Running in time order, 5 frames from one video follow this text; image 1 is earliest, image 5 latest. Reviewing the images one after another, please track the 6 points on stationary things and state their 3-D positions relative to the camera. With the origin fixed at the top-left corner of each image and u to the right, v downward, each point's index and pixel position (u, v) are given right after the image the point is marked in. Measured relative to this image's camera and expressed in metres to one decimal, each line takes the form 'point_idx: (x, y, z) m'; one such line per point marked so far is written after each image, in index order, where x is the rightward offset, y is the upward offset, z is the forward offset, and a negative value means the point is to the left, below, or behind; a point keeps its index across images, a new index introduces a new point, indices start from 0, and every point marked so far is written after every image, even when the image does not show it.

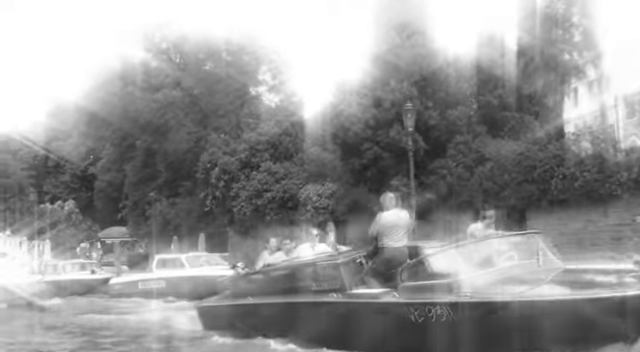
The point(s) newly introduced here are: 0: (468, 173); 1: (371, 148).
0: (+3.6, +0.1, +16.0) m
1: (+1.3, +0.7, +16.2) m
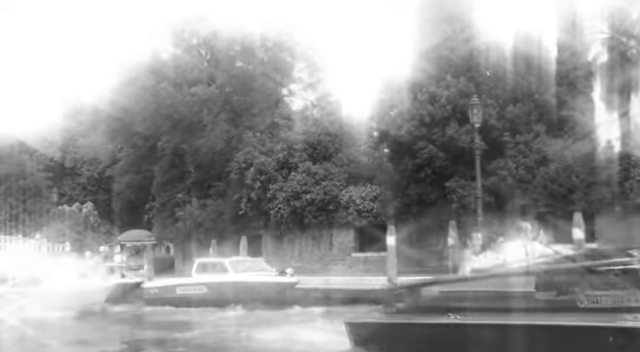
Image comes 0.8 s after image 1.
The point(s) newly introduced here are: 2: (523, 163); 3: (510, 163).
0: (+4.8, 0.0, +14.9) m
1: (+2.5, +0.7, +15.1) m
2: (+4.6, +0.3, +15.0) m
3: (+4.3, +0.3, +15.1) m
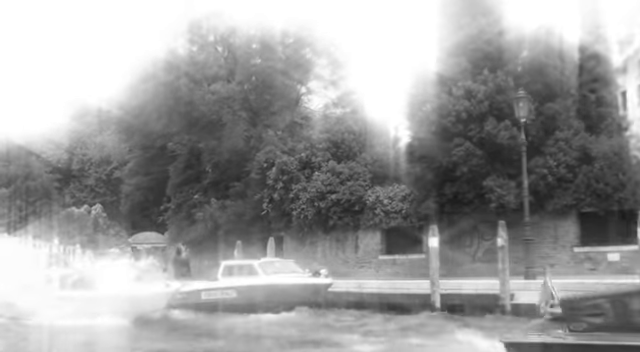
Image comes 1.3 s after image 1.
0: (+5.5, 0.0, +14.2) m
1: (+3.2, +0.7, +14.5) m
2: (+5.3, +0.3, +14.3) m
3: (+5.0, +0.3, +14.4) m
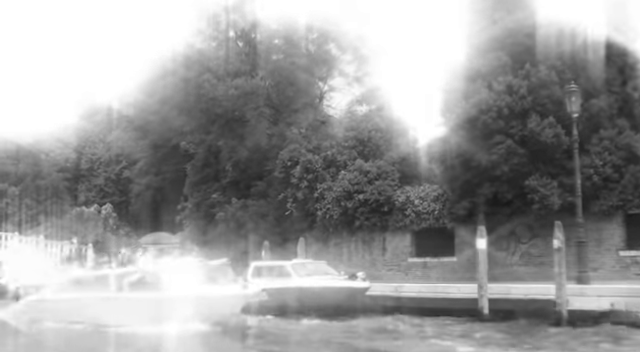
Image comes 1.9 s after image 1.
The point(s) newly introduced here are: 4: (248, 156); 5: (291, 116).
0: (+6.2, 0.0, +13.6) m
1: (+3.9, +0.7, +13.8) m
2: (+6.0, +0.3, +13.6) m
3: (+5.7, +0.3, +13.7) m
4: (-2.1, +0.6, +19.4) m
5: (-0.8, +1.8, +19.4) m
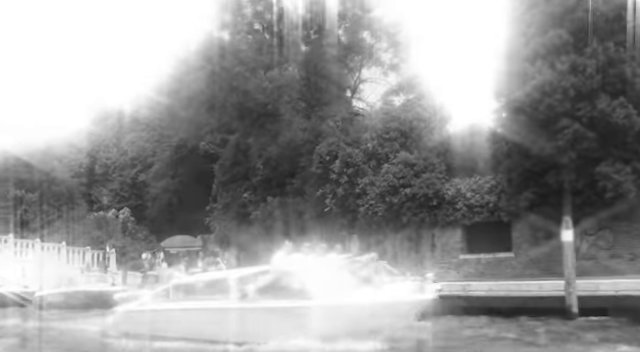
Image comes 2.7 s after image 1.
0: (+7.2, +0.4, +12.5) m
1: (+4.9, +1.0, +12.8) m
2: (+7.0, +0.6, +12.6) m
3: (+6.8, +0.6, +12.7) m
4: (-1.0, +0.7, +18.5) m
5: (+0.2, +1.9, +18.4) m
